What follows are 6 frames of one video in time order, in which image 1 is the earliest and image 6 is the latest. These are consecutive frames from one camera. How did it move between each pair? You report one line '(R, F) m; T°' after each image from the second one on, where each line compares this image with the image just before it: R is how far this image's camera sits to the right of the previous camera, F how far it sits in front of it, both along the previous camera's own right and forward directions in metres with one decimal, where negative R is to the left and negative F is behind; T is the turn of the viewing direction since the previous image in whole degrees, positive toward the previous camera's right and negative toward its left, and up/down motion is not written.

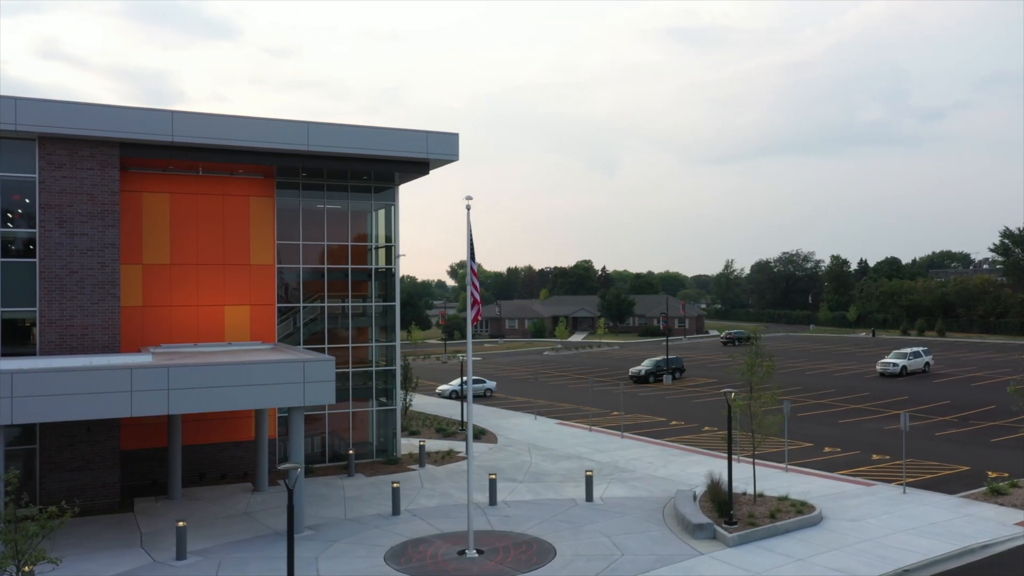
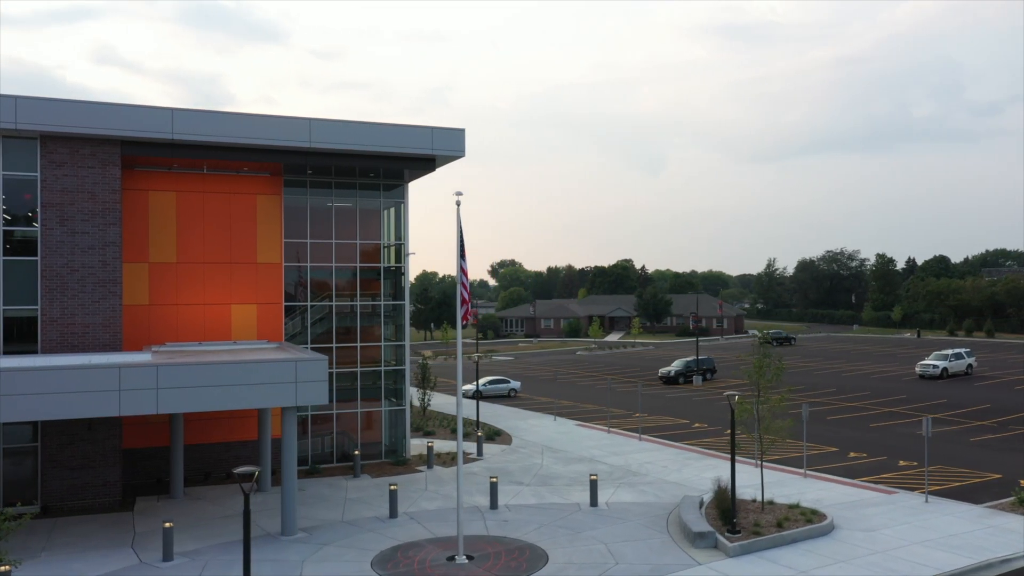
(+0.8, +0.5) m; -3°
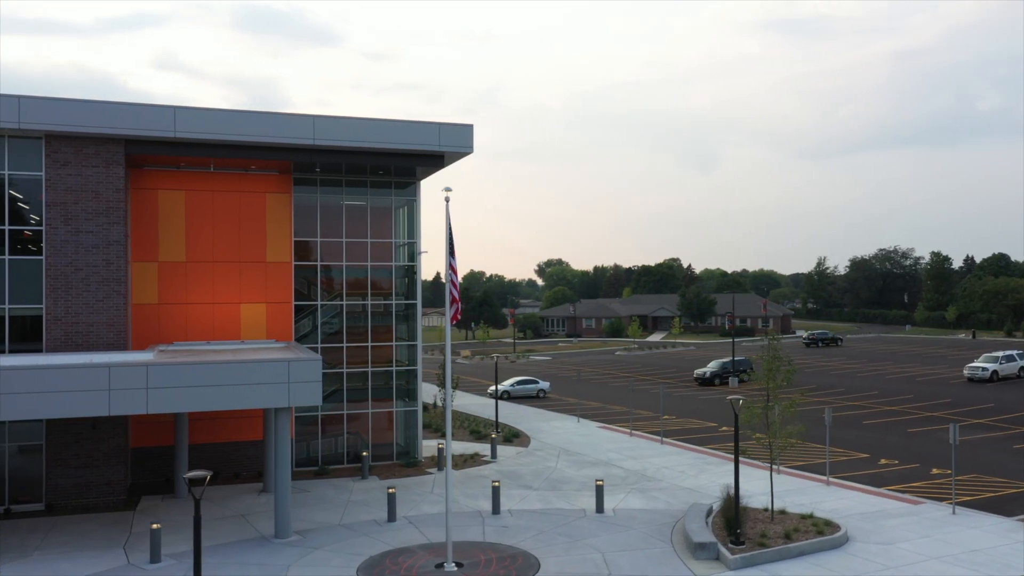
(+0.9, +0.5) m; -3°
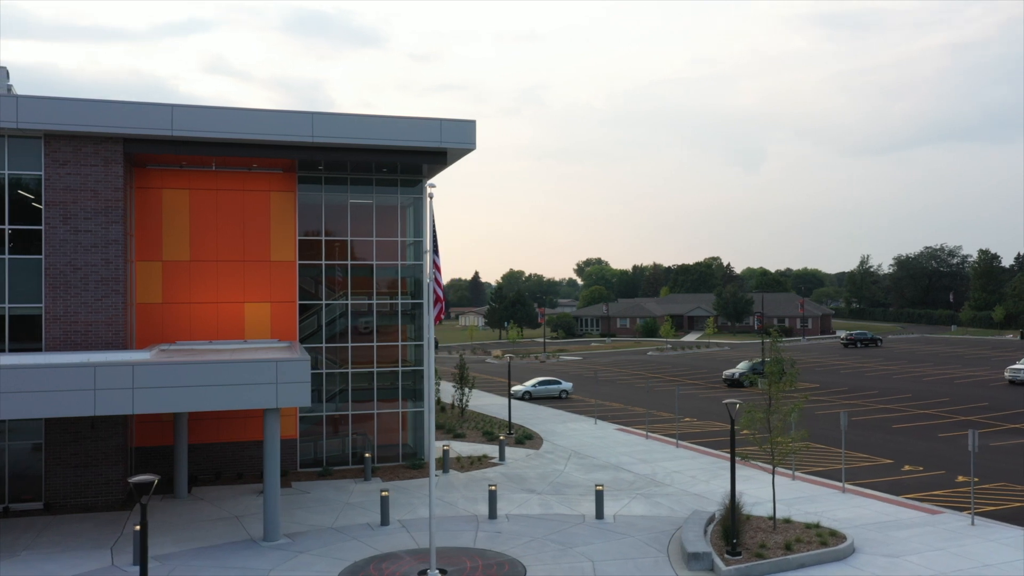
(+0.8, +0.5) m; -3°
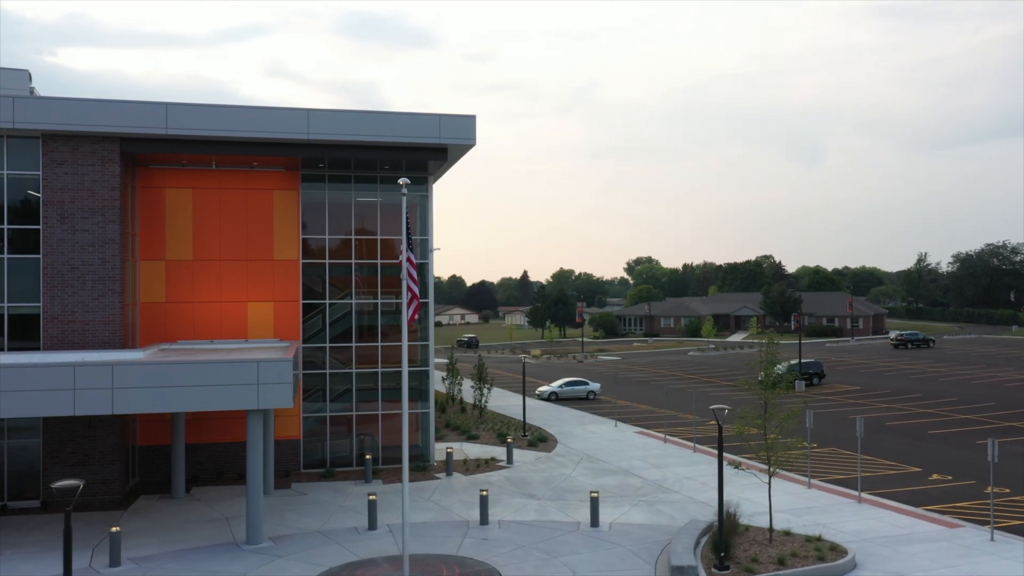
(+1.1, +0.6) m; -3°
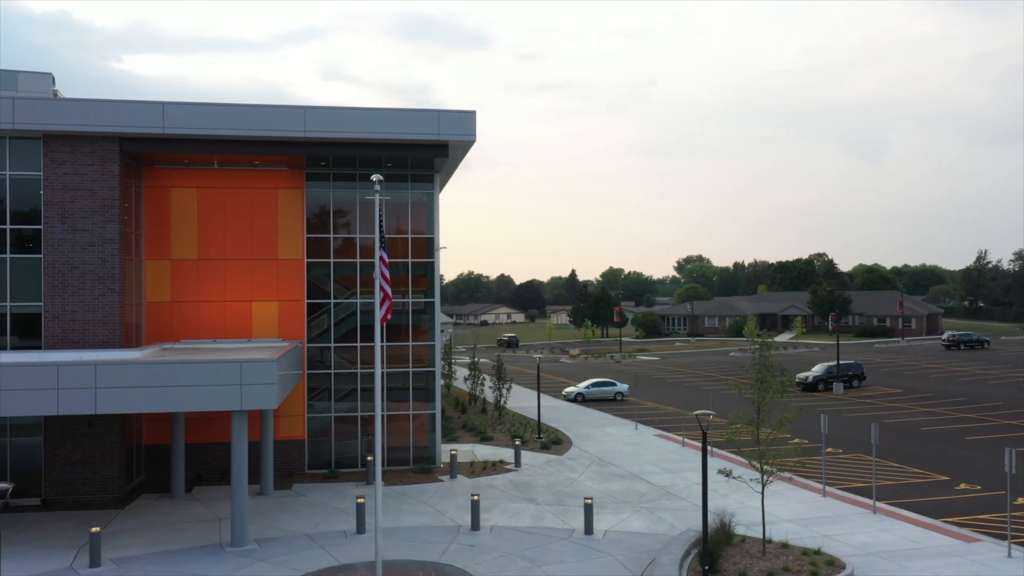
(+1.0, +0.5) m; -3°
